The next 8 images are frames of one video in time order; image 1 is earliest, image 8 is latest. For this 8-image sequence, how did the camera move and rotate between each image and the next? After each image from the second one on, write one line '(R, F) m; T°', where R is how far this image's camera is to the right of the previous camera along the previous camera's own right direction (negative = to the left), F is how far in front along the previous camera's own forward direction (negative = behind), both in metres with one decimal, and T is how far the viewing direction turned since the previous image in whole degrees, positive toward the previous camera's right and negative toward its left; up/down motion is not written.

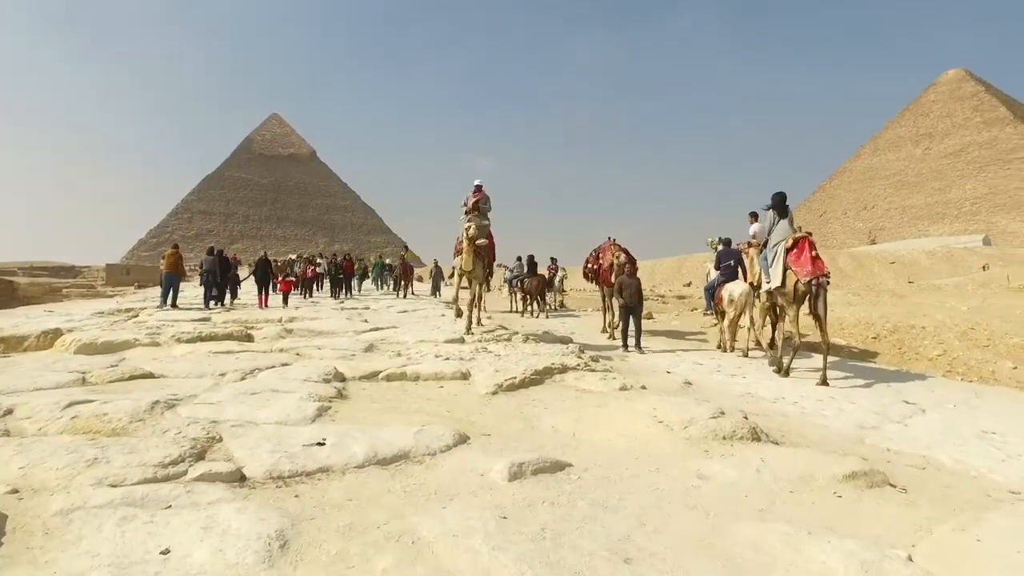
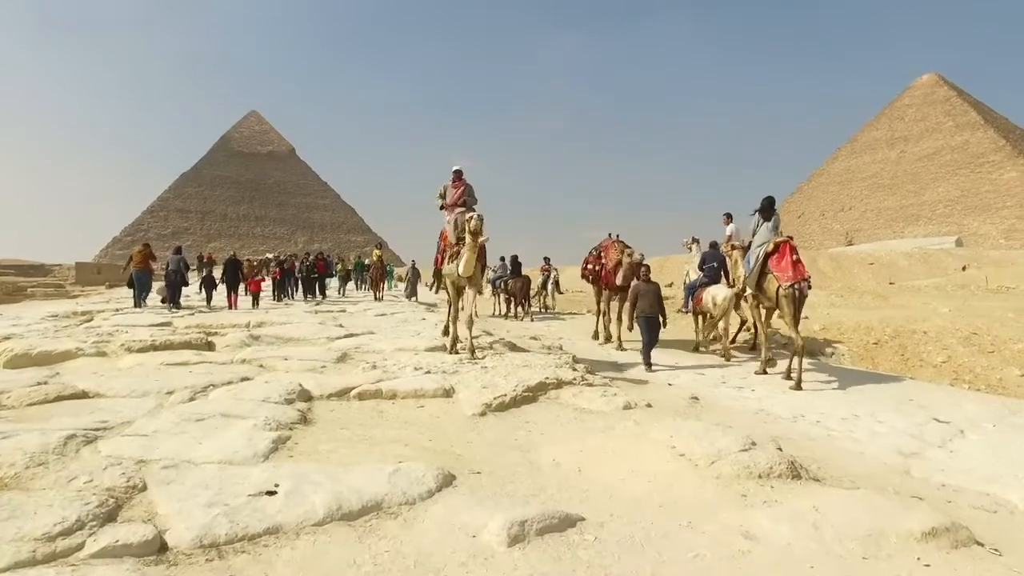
(-0.1, +0.6) m; +2°
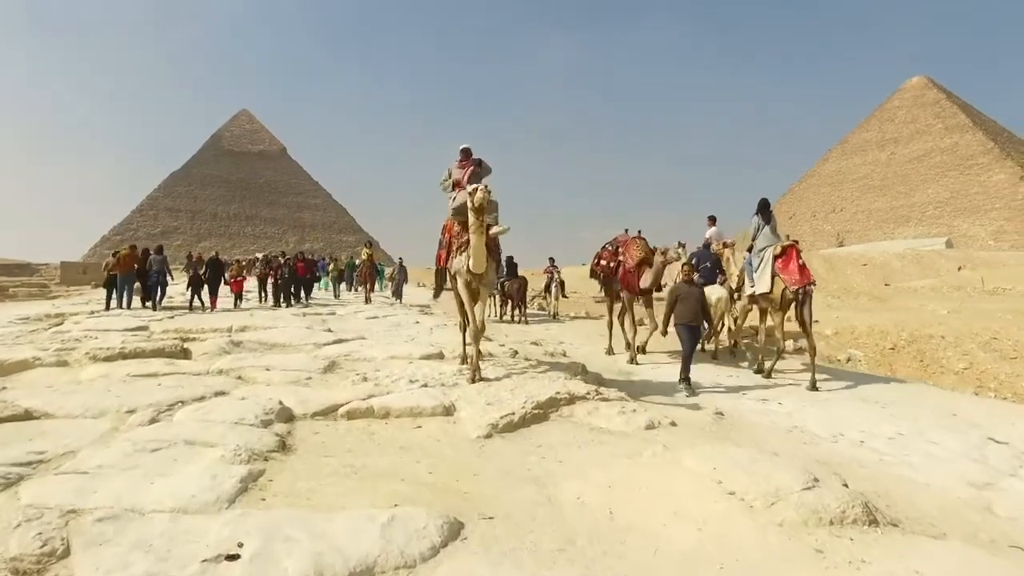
(-0.1, +0.5) m; +1°
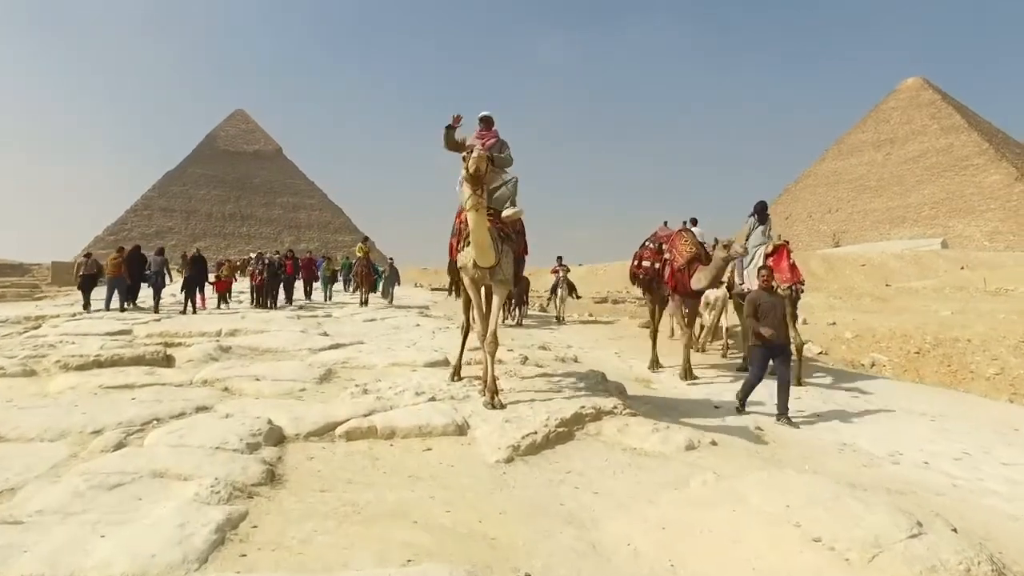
(-0.1, +0.5) m; 0°
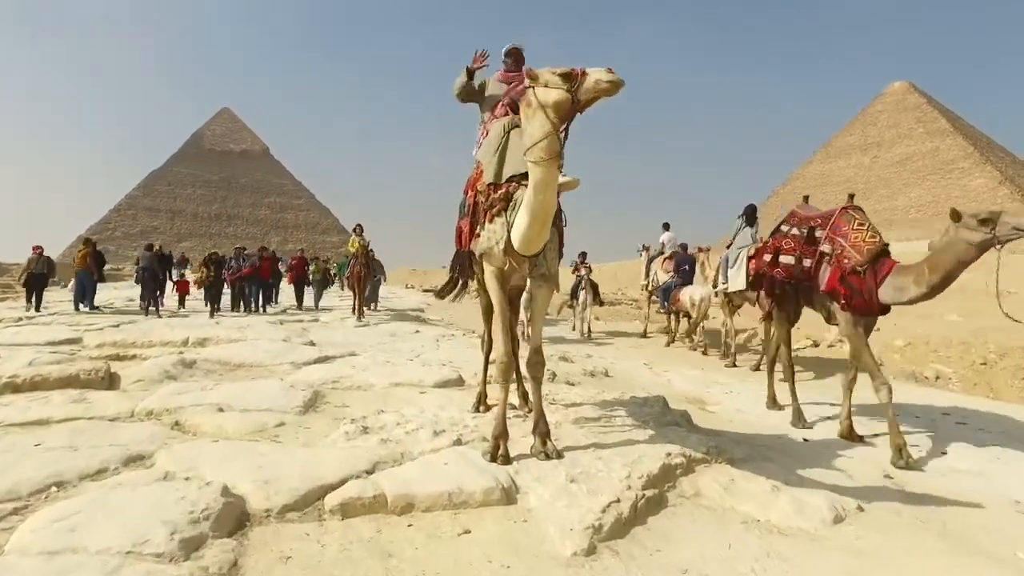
(-0.3, +1.2) m; +1°
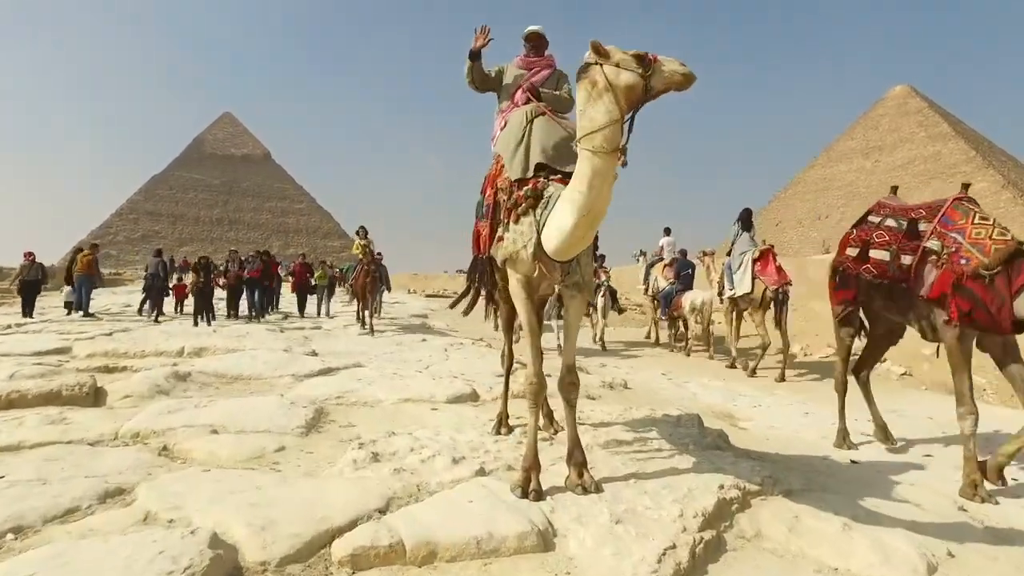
(-0.1, +0.4) m; 0°
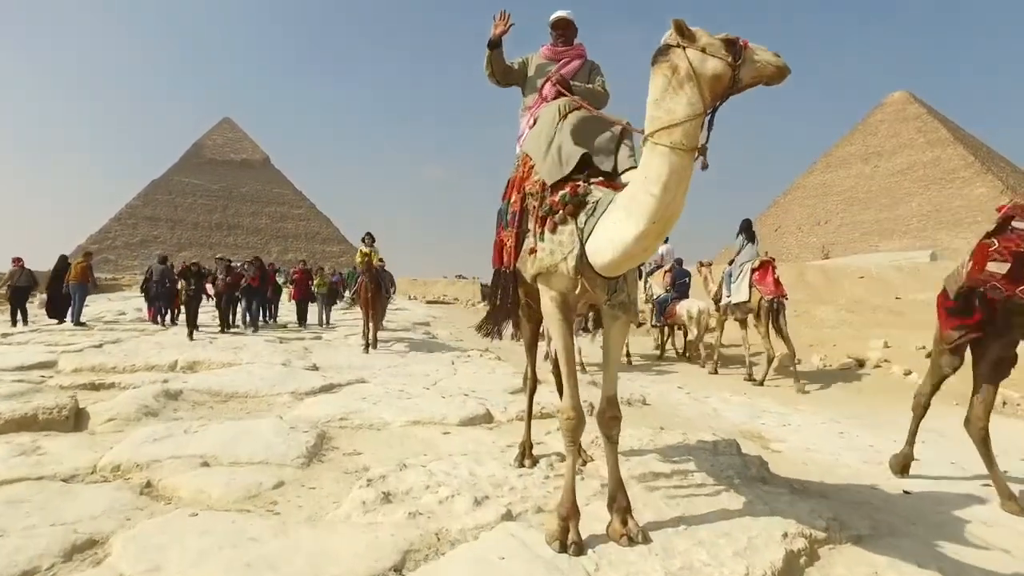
(-0.1, +0.3) m; 0°
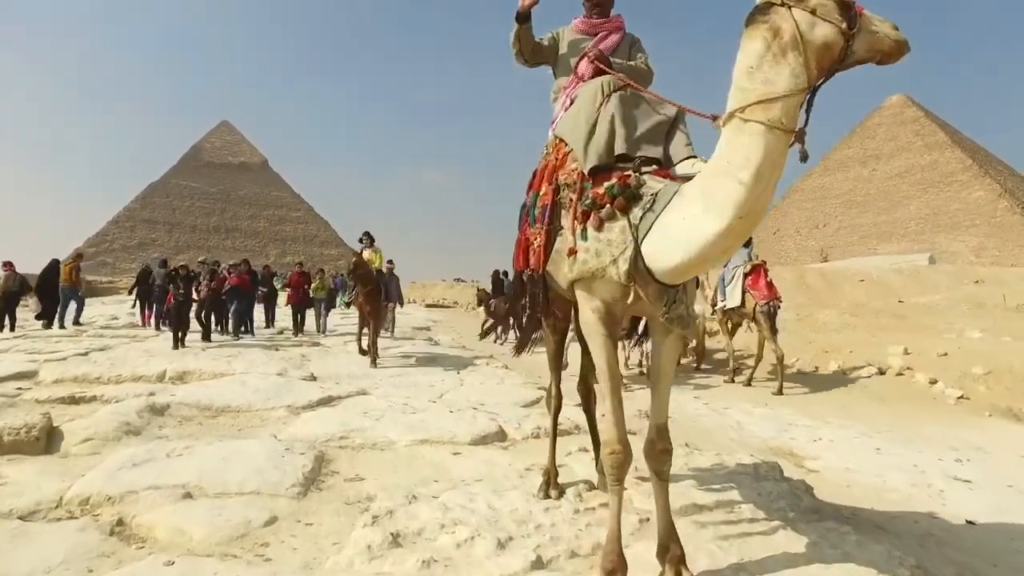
(-0.1, +0.4) m; 0°
